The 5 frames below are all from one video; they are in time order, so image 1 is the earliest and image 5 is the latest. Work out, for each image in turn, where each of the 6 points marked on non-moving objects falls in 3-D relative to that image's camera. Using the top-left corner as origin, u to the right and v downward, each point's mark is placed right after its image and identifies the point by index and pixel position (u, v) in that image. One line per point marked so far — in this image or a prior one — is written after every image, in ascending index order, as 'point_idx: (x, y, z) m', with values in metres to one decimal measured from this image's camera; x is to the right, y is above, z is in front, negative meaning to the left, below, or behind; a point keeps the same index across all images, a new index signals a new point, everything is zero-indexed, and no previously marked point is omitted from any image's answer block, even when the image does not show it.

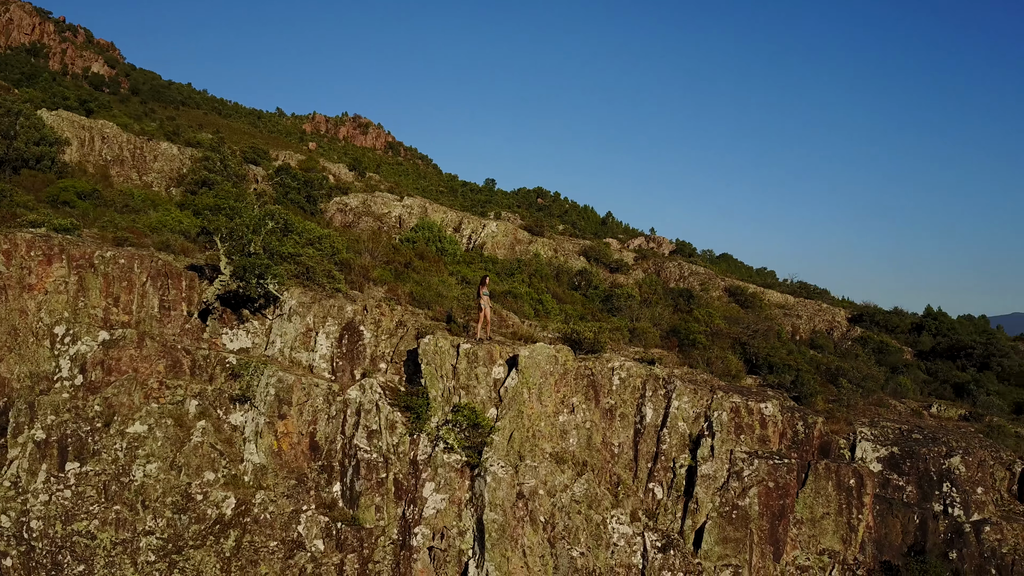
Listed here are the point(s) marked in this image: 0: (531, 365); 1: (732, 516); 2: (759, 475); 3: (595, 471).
0: (+0.7, -2.4, +19.9) m
1: (+6.8, -7.0, +19.5) m
2: (+7.9, -5.9, +19.9) m
3: (+2.7, -5.8, +19.9) m
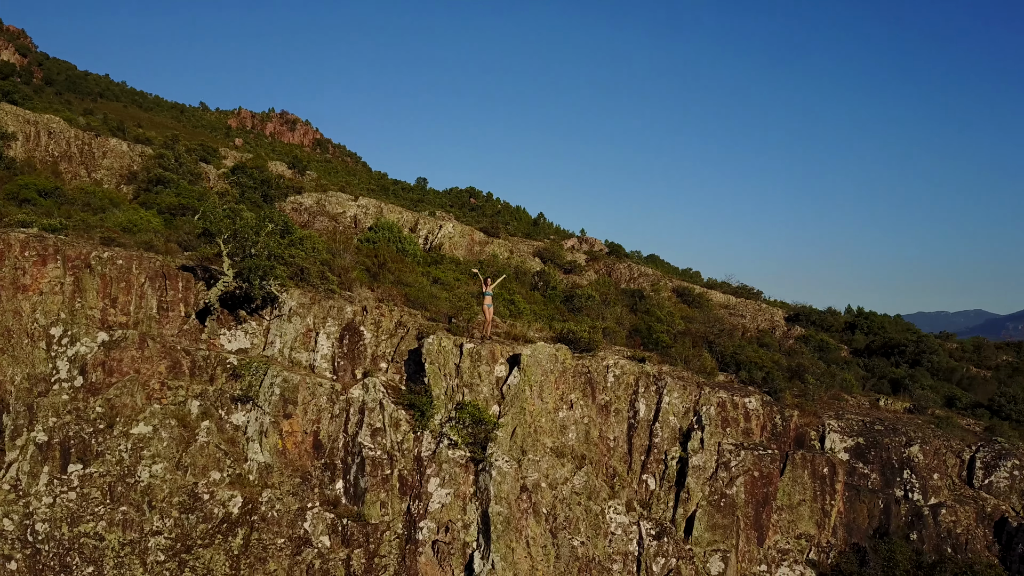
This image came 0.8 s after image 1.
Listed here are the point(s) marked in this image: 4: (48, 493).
0: (+0.8, -2.4, +20.6) m
1: (+6.9, -7.1, +20.7) m
2: (+7.9, -5.9, +21.2) m
3: (+2.7, -5.8, +20.8) m
4: (-12.5, -5.5, +17.1) m
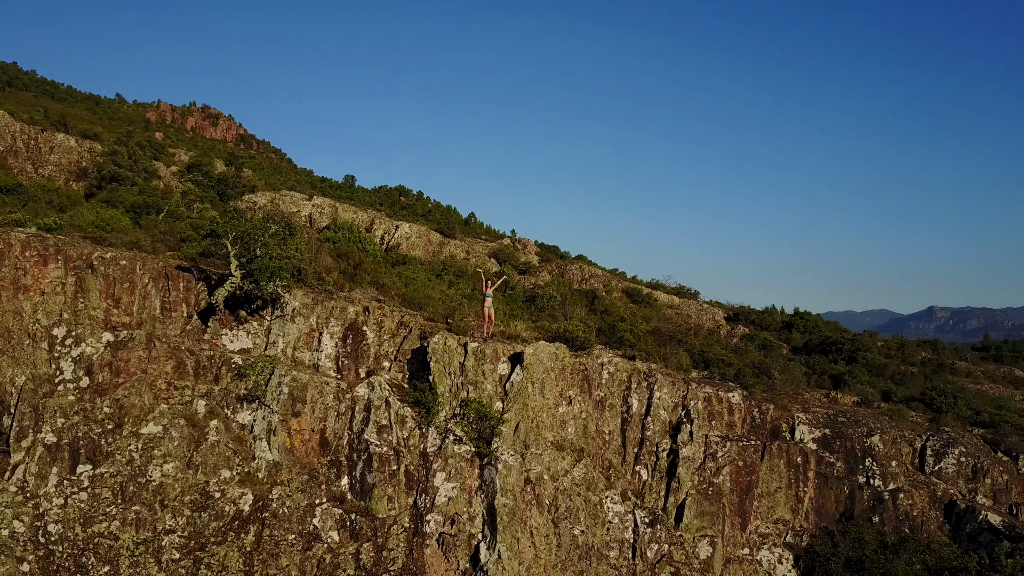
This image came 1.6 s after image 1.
0: (+0.8, -2.5, +21.5) m
1: (+6.9, -7.1, +22.0) m
2: (+7.9, -6.0, +22.6) m
3: (+2.7, -5.8, +21.9) m
4: (-12.1, -5.5, +16.9) m
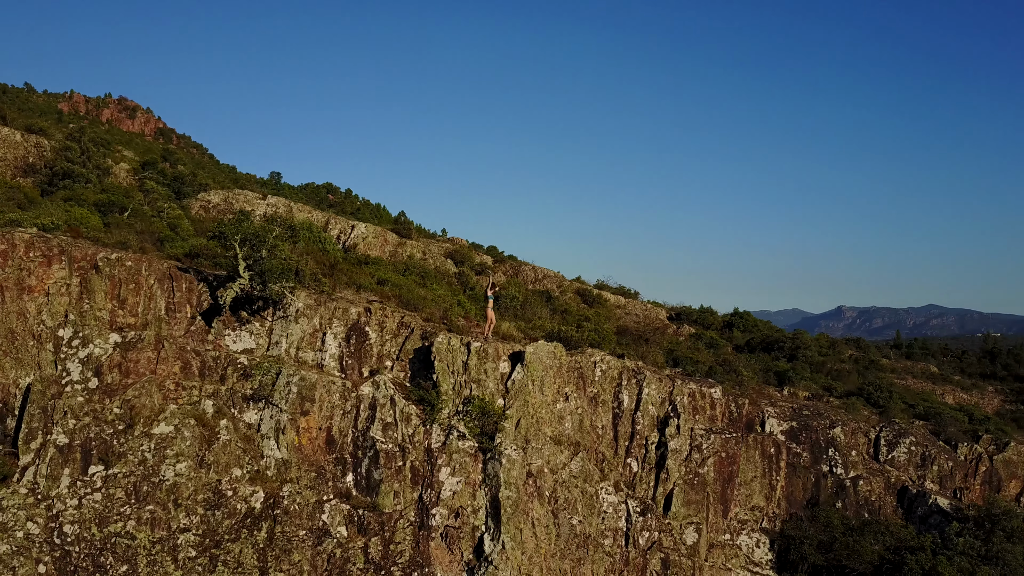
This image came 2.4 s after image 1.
0: (+0.8, -2.5, +22.5) m
1: (+6.8, -7.2, +23.5) m
2: (+7.7, -6.1, +24.1) m
3: (+2.7, -5.9, +23.0) m
4: (-11.8, -5.5, +16.9) m
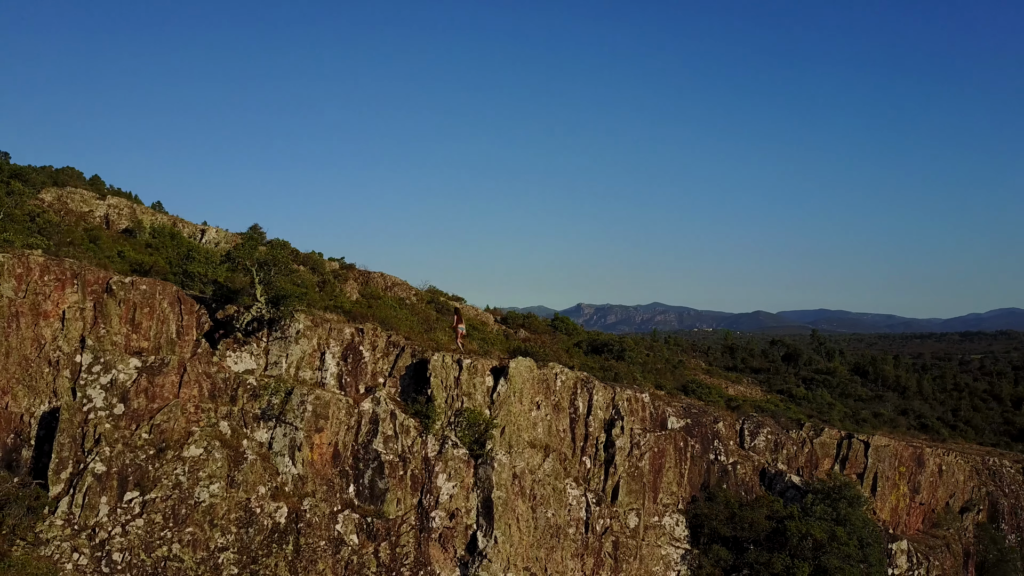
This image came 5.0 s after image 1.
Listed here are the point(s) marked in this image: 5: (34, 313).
0: (0.0, -3.5, +25.6) m
1: (+5.5, -8.2, +28.1) m
2: (+6.2, -7.2, +29.0) m
3: (+1.6, -6.9, +26.6) m
4: (-10.7, -6.3, +17.0) m
5: (-13.4, -0.7, +17.7) m
